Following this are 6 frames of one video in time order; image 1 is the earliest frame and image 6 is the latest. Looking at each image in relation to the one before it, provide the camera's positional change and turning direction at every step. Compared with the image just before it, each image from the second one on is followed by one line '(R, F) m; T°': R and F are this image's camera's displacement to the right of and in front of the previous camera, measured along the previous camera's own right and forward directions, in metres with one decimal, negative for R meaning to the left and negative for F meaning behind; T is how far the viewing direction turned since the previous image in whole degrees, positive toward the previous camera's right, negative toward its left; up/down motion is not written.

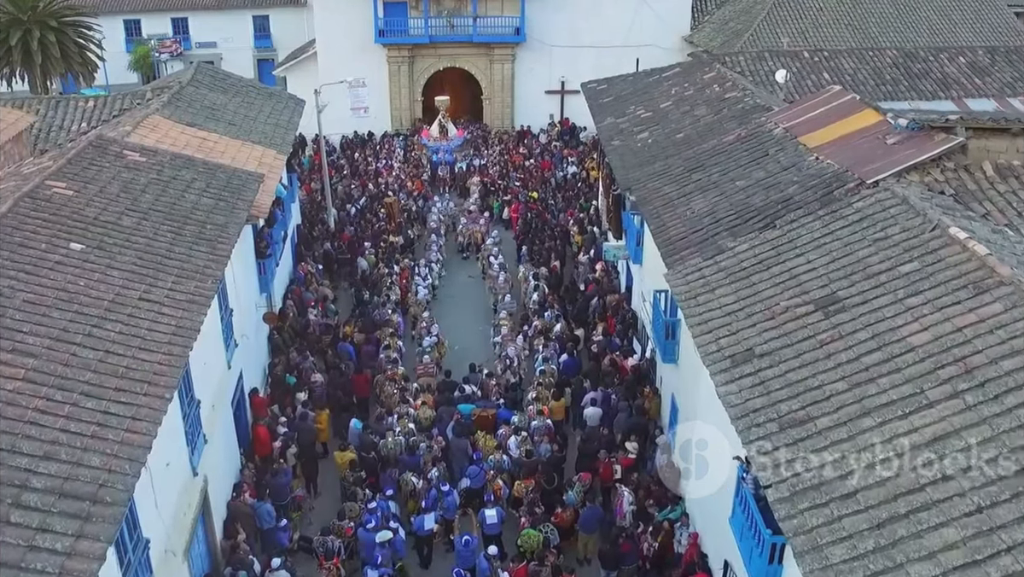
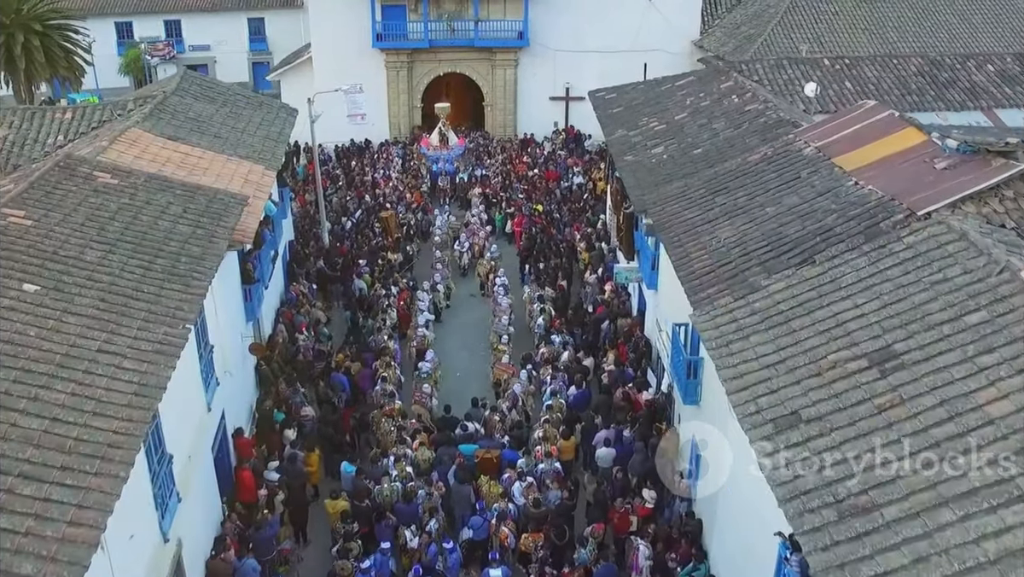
(-0.1, +1.1) m; 0°
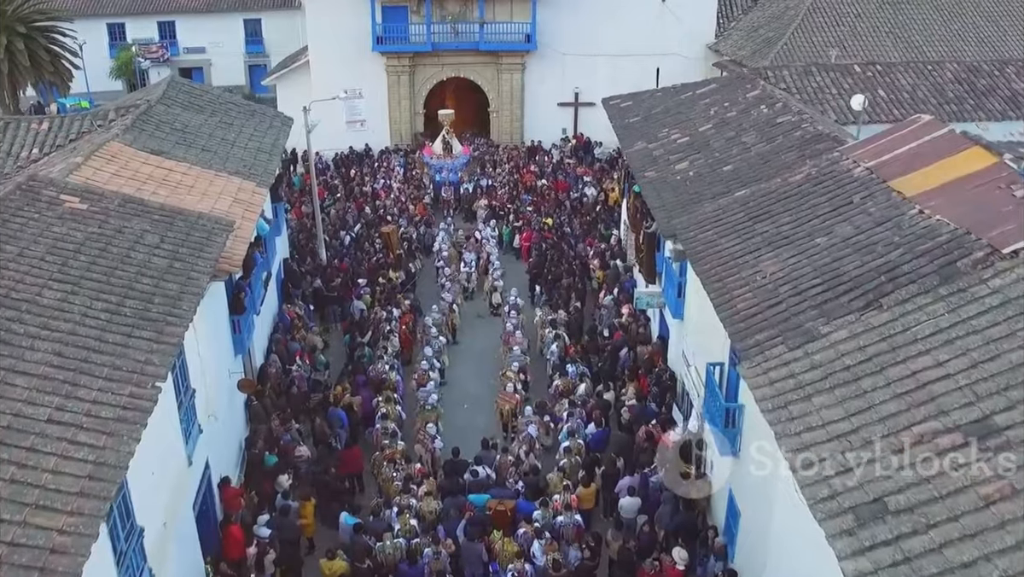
(-0.2, +1.3) m; 0°
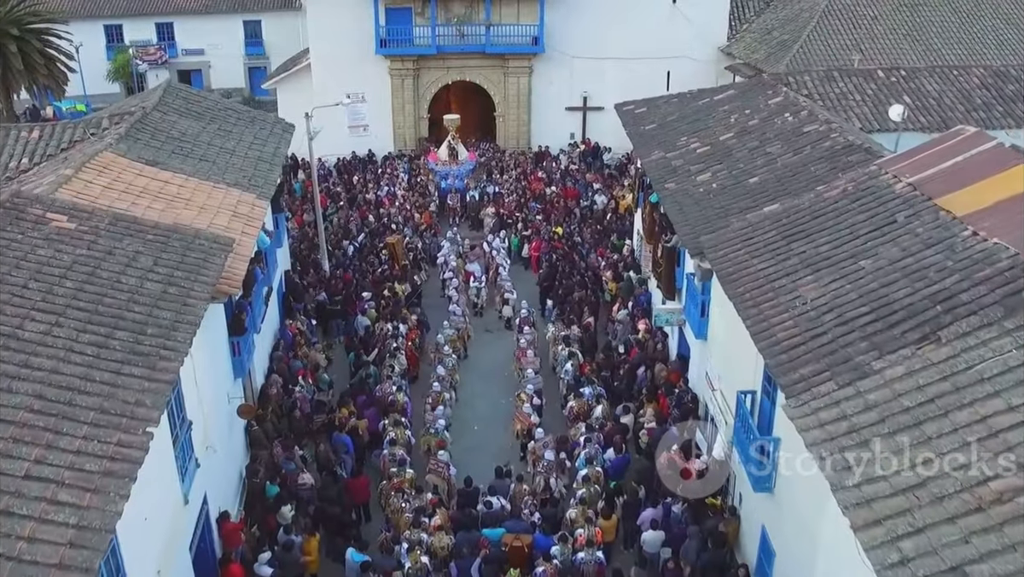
(-0.2, +0.7) m; 0°
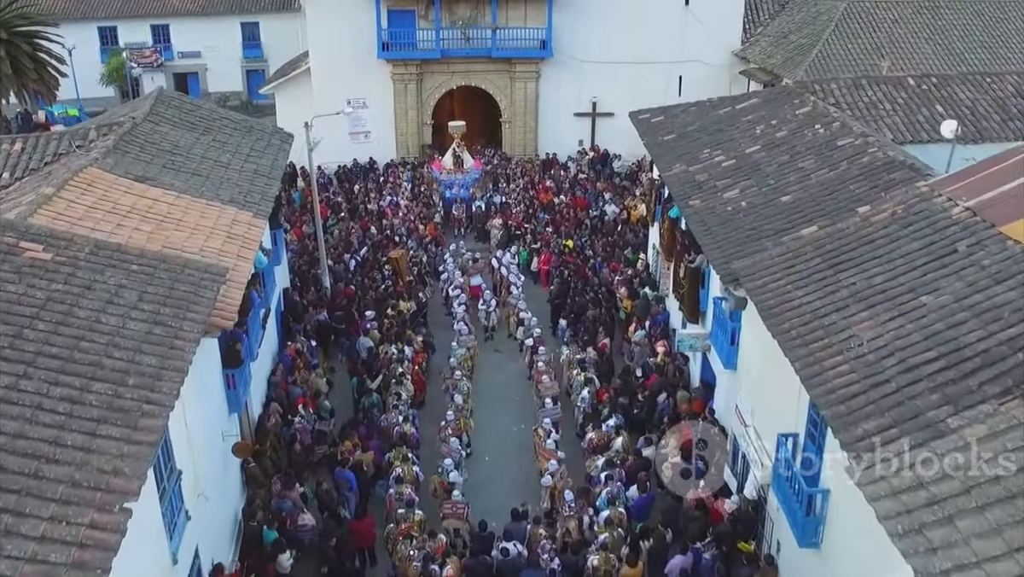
(-0.2, +0.9) m; 0°
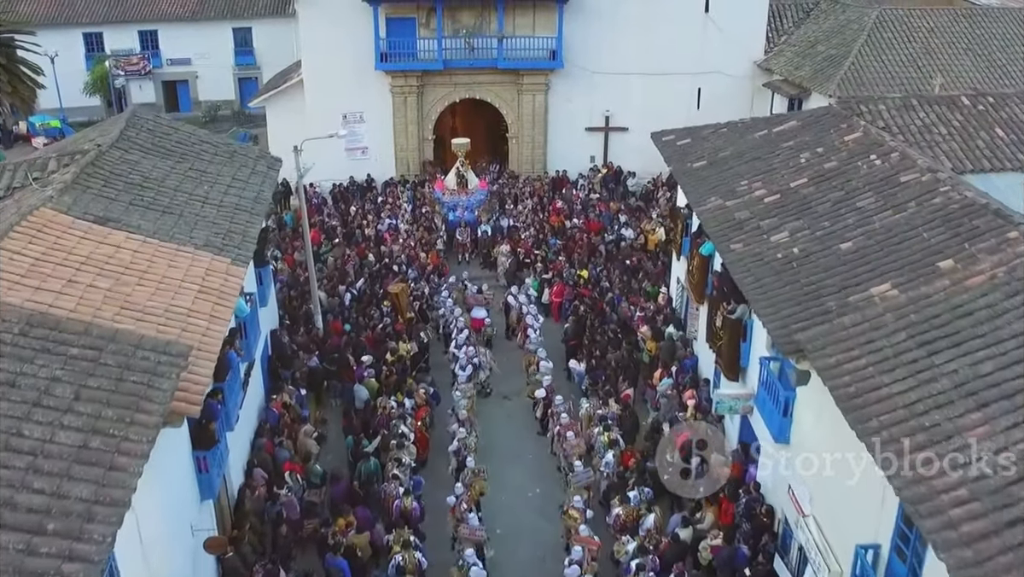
(-0.2, +1.7) m; 0°
